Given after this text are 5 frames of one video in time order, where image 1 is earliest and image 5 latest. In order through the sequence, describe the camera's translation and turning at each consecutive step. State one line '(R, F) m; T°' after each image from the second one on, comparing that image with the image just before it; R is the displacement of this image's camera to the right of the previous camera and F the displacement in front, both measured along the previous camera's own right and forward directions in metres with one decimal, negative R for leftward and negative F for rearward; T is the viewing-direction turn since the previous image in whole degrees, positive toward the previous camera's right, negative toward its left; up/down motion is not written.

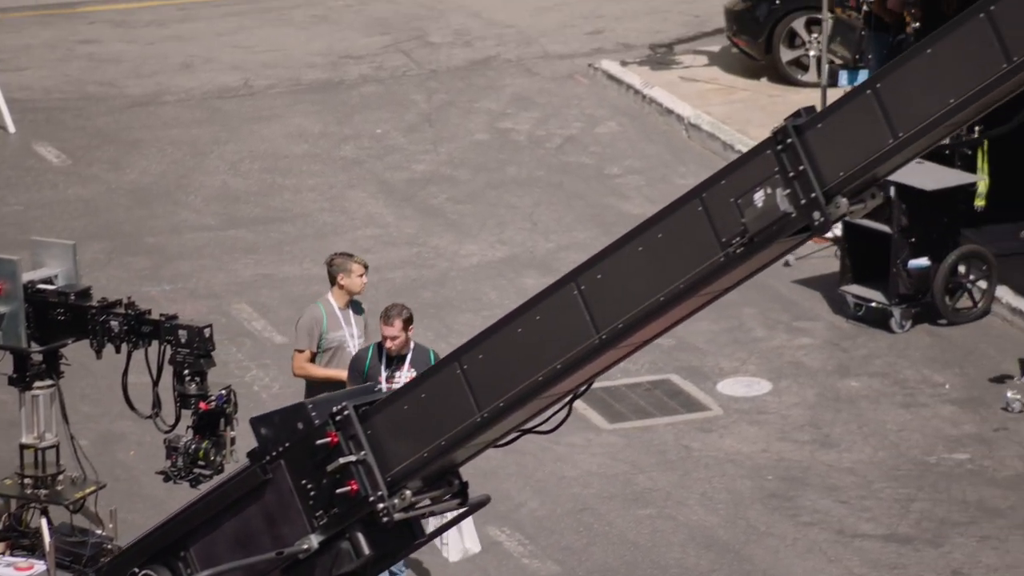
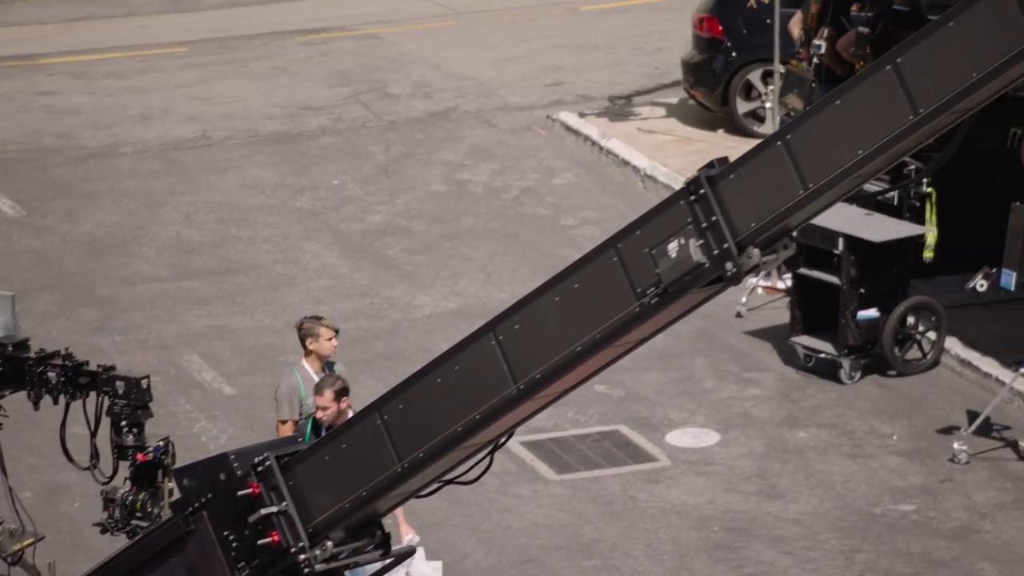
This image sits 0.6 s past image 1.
(+0.2, 0.0) m; 0°
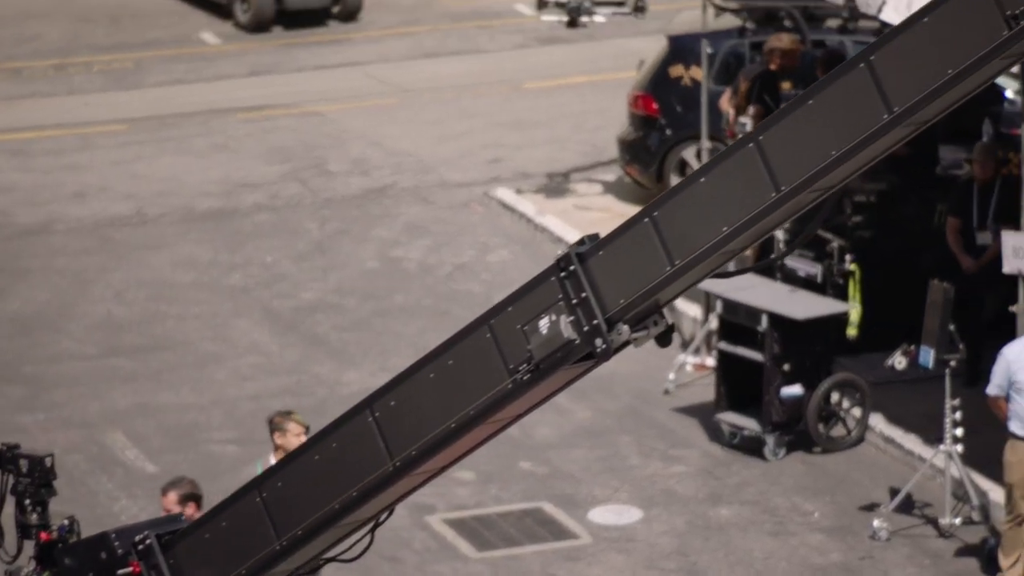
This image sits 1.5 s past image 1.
(+0.3, 0.0) m; +1°
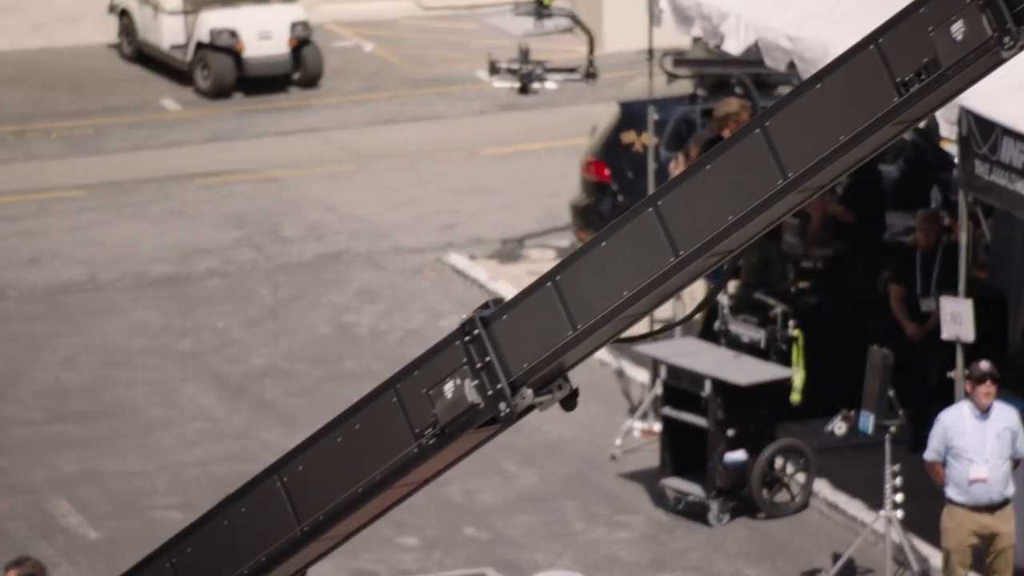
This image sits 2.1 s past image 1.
(+0.2, 0.0) m; 0°
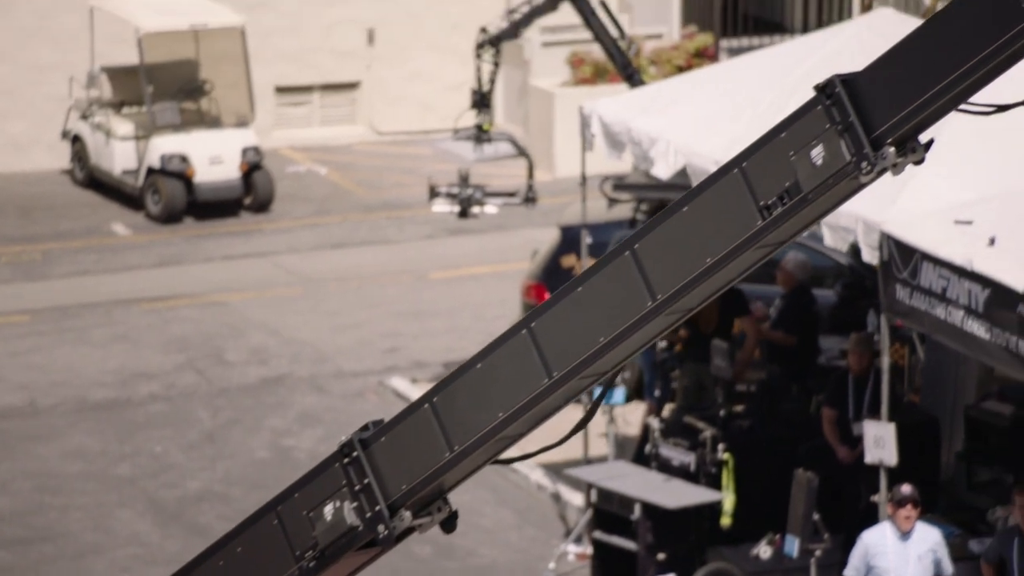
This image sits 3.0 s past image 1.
(+0.3, 0.0) m; 0°
